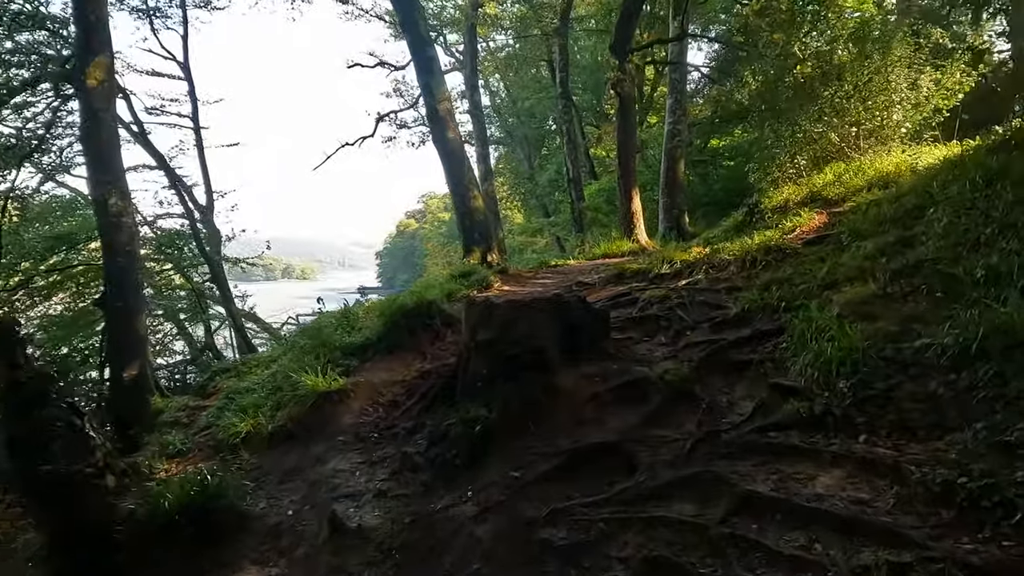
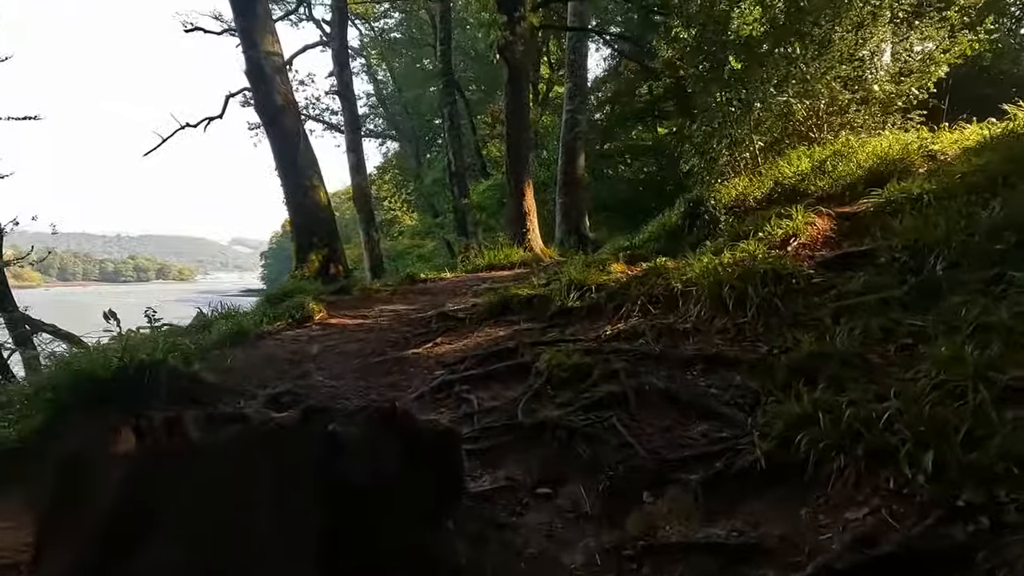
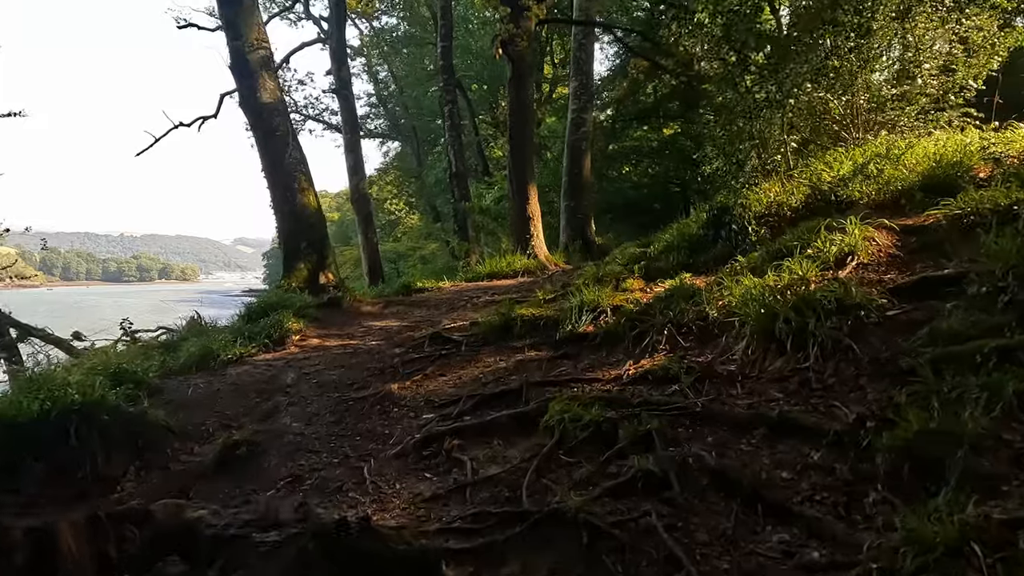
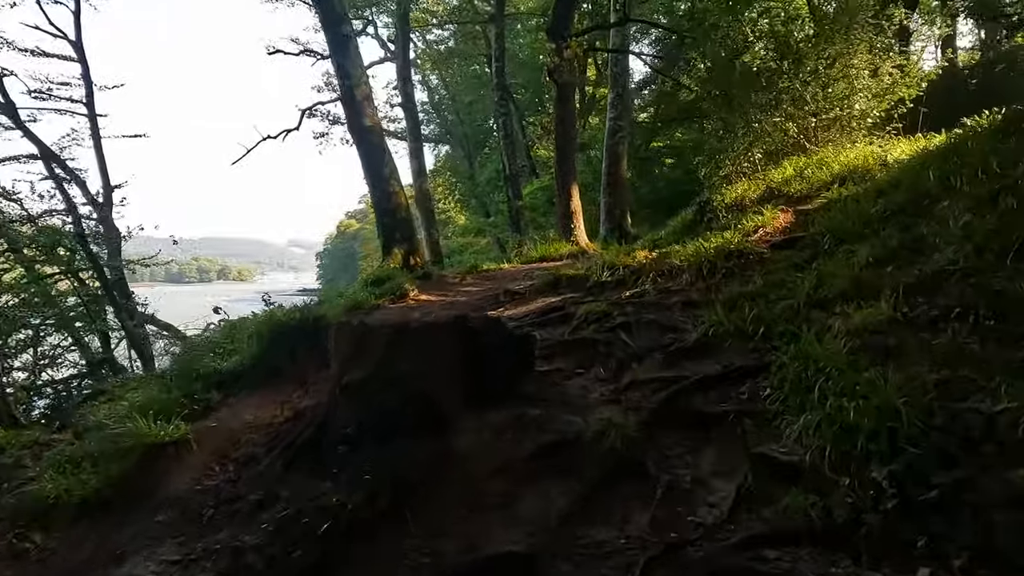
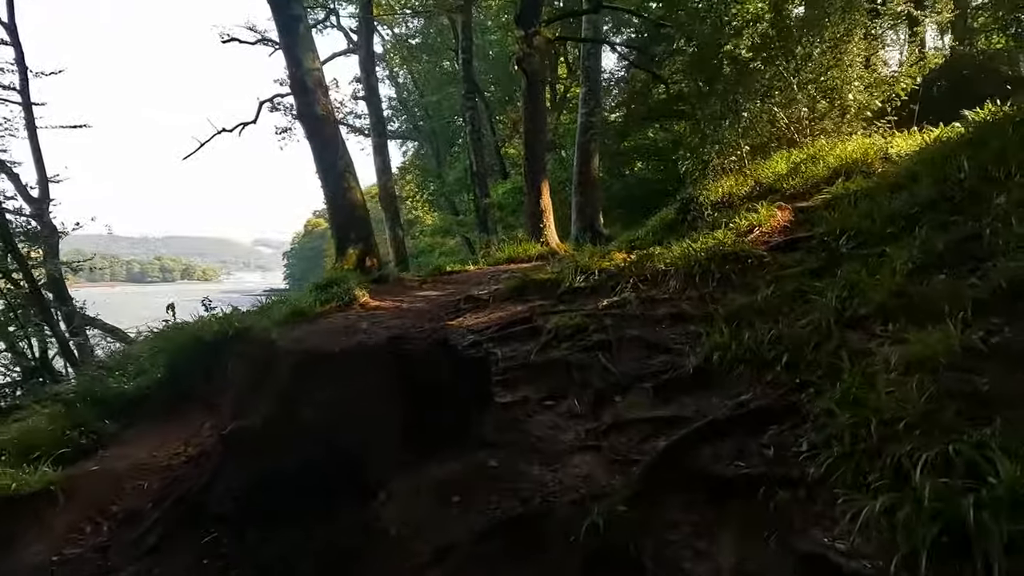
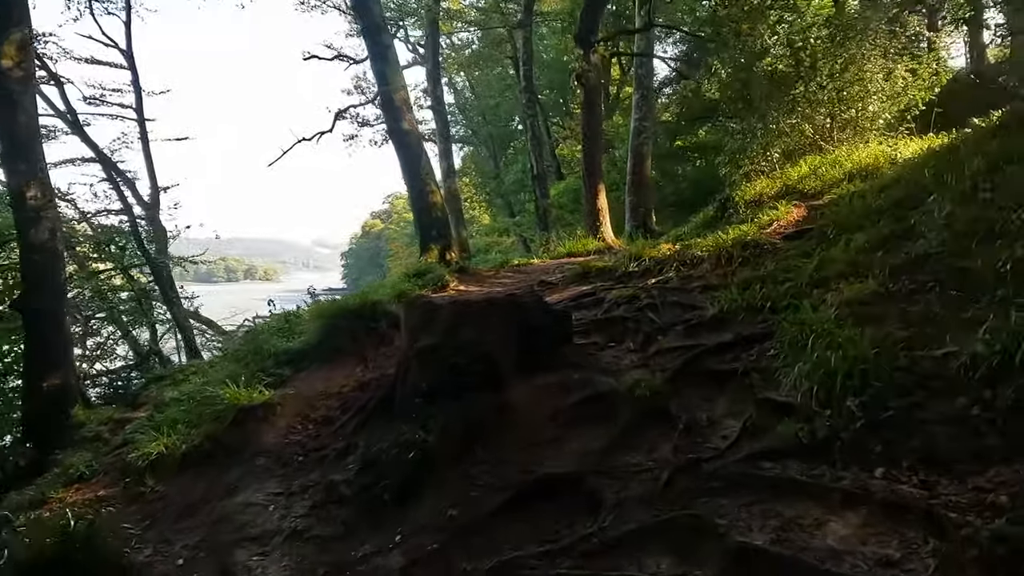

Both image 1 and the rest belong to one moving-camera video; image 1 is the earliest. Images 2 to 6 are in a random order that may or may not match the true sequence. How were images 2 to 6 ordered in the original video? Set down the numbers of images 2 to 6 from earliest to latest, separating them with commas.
6, 4, 5, 2, 3
